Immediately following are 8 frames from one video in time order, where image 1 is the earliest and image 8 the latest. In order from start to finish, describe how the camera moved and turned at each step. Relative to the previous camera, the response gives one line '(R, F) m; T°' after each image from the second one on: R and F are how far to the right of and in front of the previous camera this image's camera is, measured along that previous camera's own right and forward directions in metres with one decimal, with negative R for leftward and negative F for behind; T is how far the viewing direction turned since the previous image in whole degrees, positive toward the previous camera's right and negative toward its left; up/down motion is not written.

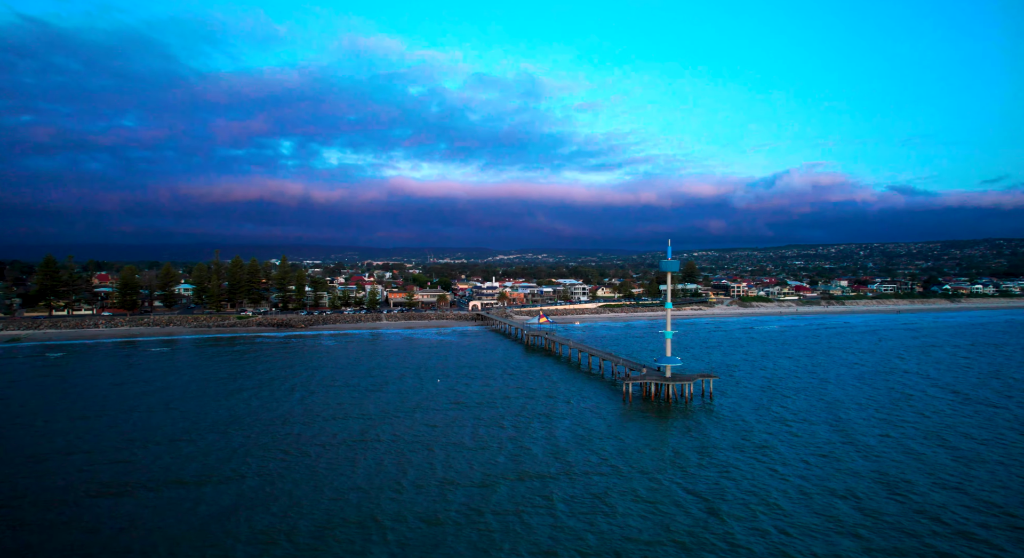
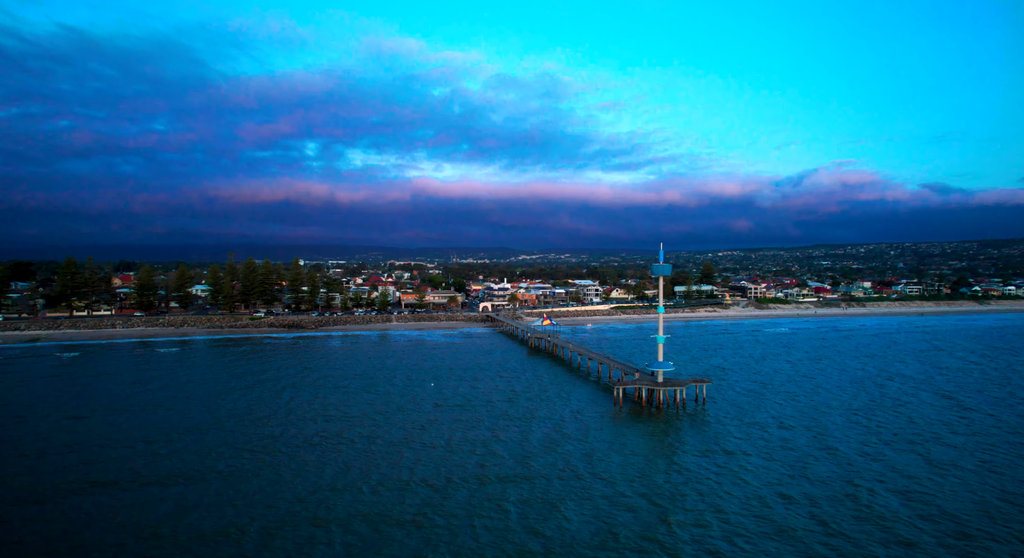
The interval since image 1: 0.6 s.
(+1.4, -0.3) m; -3°
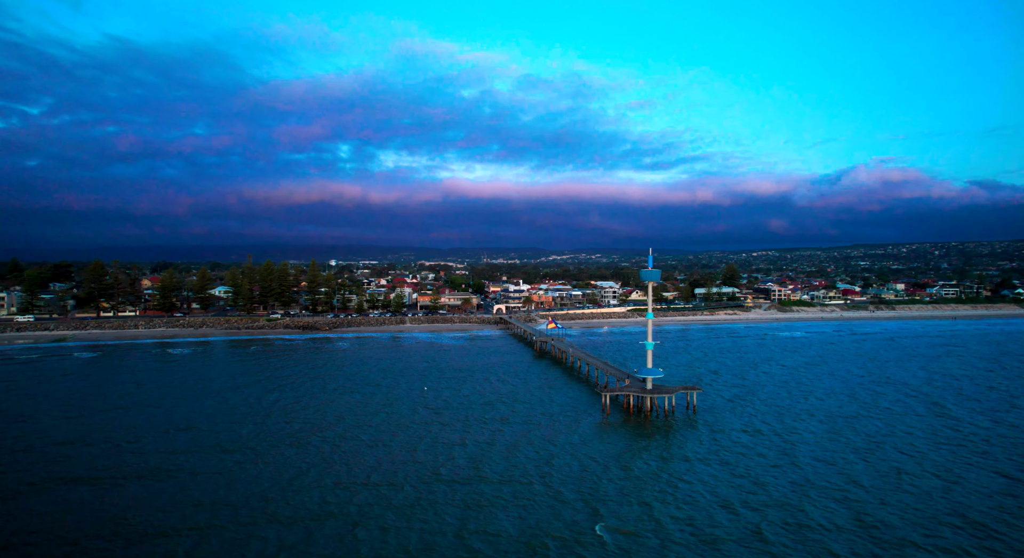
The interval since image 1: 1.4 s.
(+1.9, -0.3) m; -4°
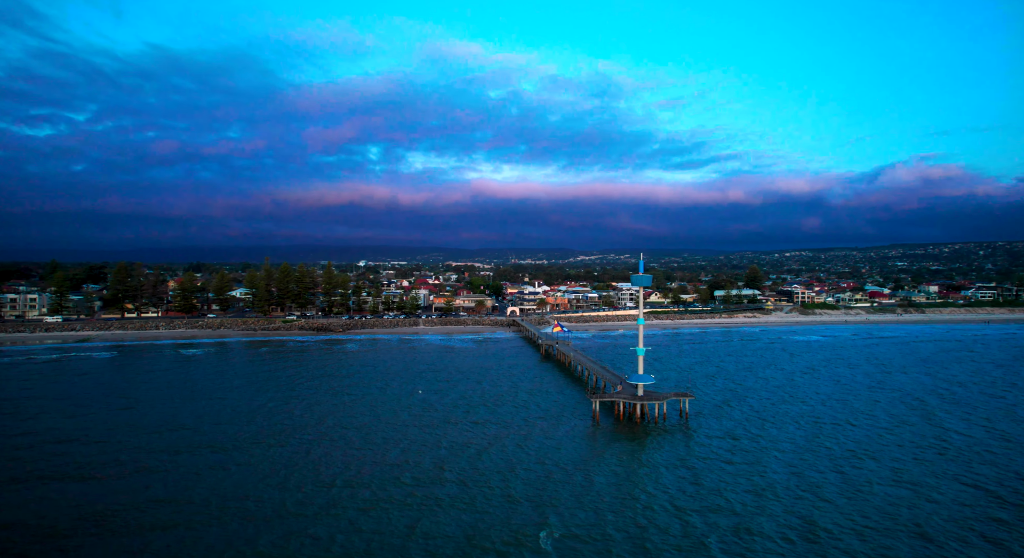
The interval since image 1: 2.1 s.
(+1.7, -0.2) m; -3°
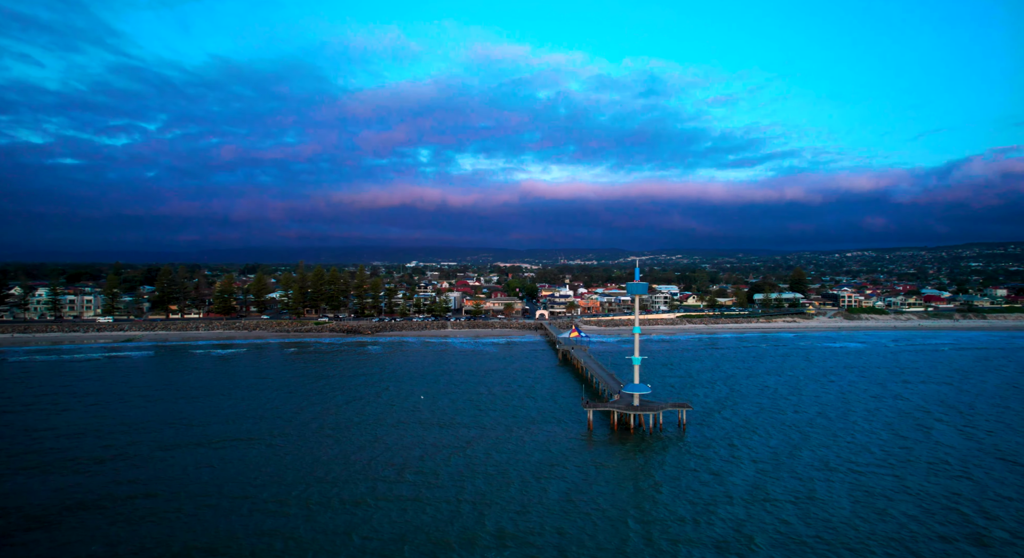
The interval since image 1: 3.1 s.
(+2.5, -0.2) m; -6°
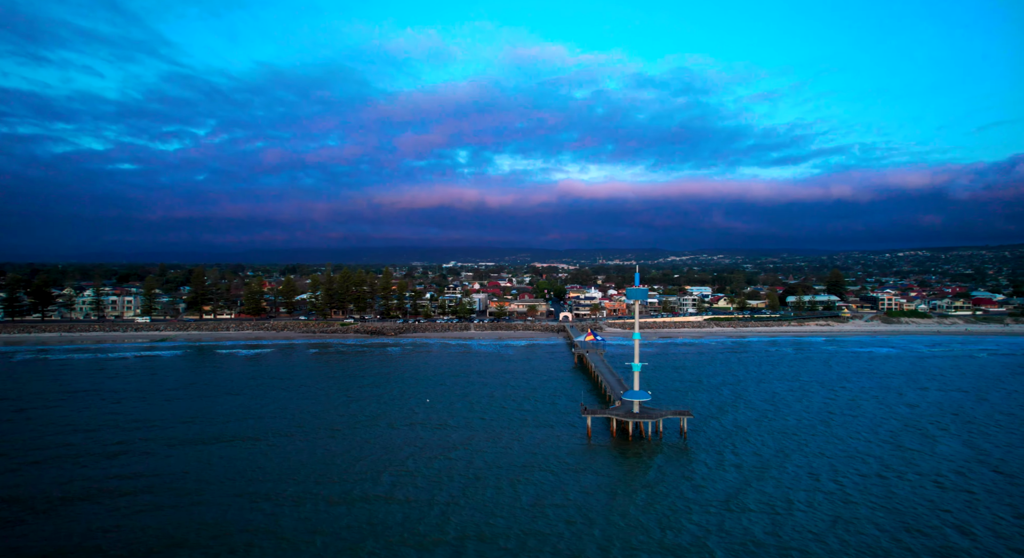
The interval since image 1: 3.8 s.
(+1.8, -0.1) m; -4°
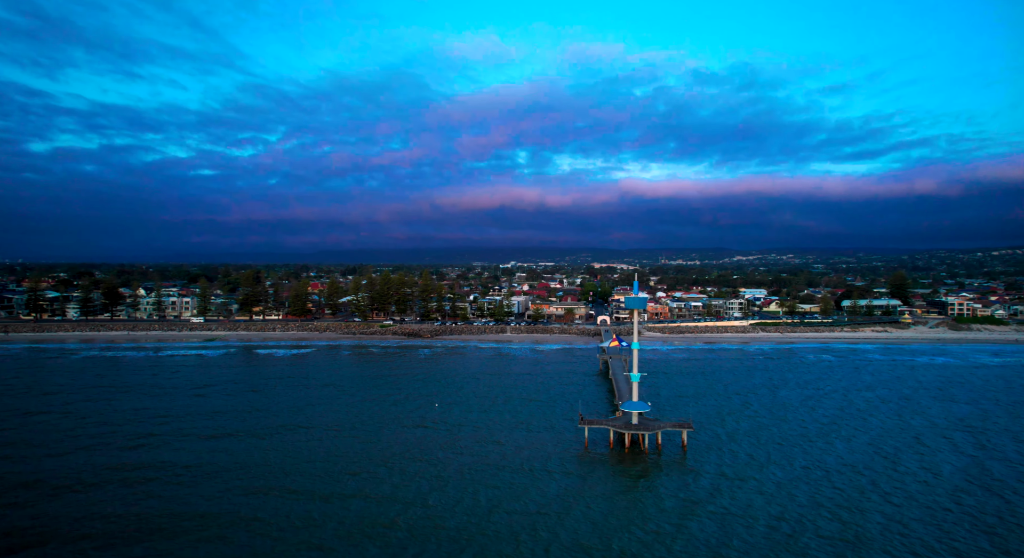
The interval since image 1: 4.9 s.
(+2.8, +0.1) m; -7°
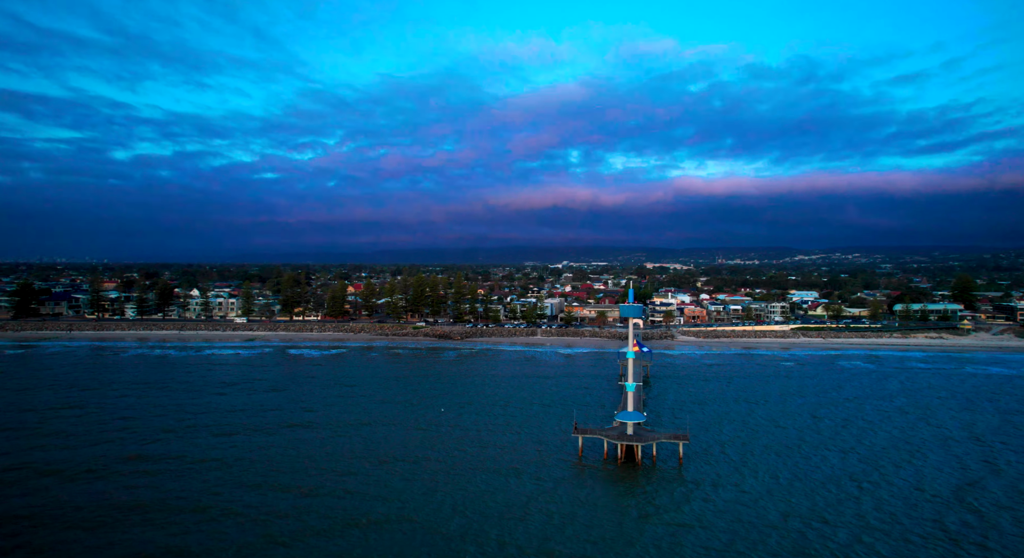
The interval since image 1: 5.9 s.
(+2.6, +0.2) m; -6°
